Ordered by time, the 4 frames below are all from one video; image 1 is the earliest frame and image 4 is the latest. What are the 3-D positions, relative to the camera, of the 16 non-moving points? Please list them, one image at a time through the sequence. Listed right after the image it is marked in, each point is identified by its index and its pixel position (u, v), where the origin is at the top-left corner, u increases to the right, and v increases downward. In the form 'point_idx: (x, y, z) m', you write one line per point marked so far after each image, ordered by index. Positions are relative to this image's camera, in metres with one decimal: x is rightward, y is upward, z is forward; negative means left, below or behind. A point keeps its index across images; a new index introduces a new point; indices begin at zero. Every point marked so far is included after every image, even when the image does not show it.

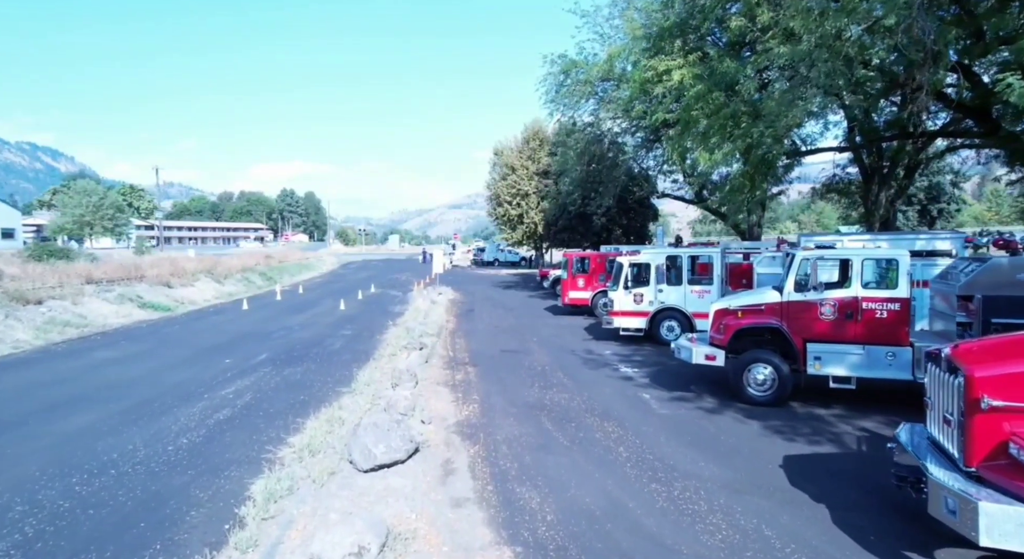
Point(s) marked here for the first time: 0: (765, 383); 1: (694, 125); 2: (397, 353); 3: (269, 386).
0: (+3.9, -1.6, +9.6) m
1: (+4.8, +4.1, +16.2) m
2: (-2.7, -1.8, +14.5) m
3: (-4.6, -2.0, +11.6) m
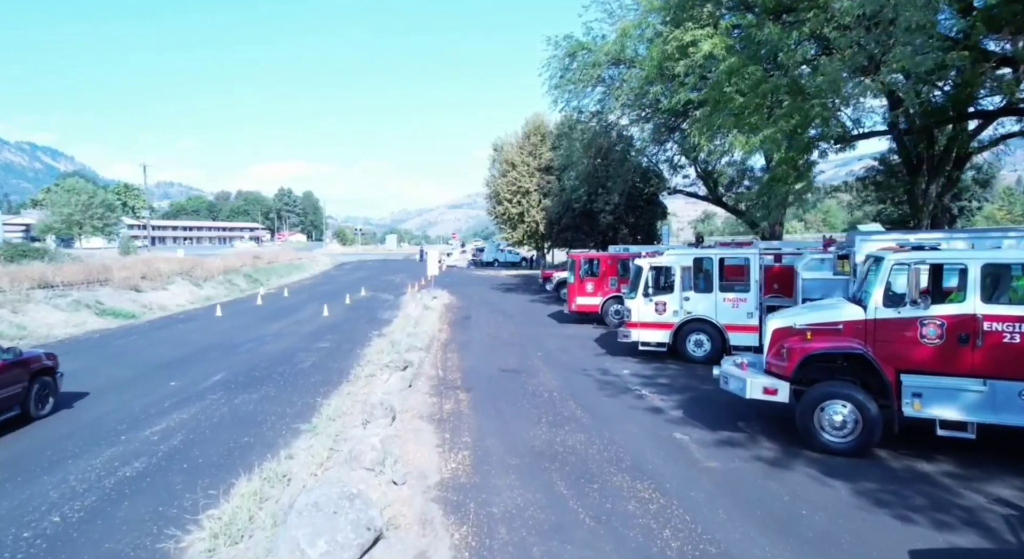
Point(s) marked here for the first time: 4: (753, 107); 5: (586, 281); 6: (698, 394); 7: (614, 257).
0: (+3.9, -1.7, +7.3) m
1: (+4.8, +3.9, +13.9) m
2: (-2.7, -1.9, +12.2) m
3: (-4.6, -2.1, +9.3) m
4: (+5.2, +3.7, +13.2) m
5: (+2.4, -0.1, +19.8) m
6: (+3.3, -2.0, +10.7) m
7: (+3.3, +0.7, +19.6) m
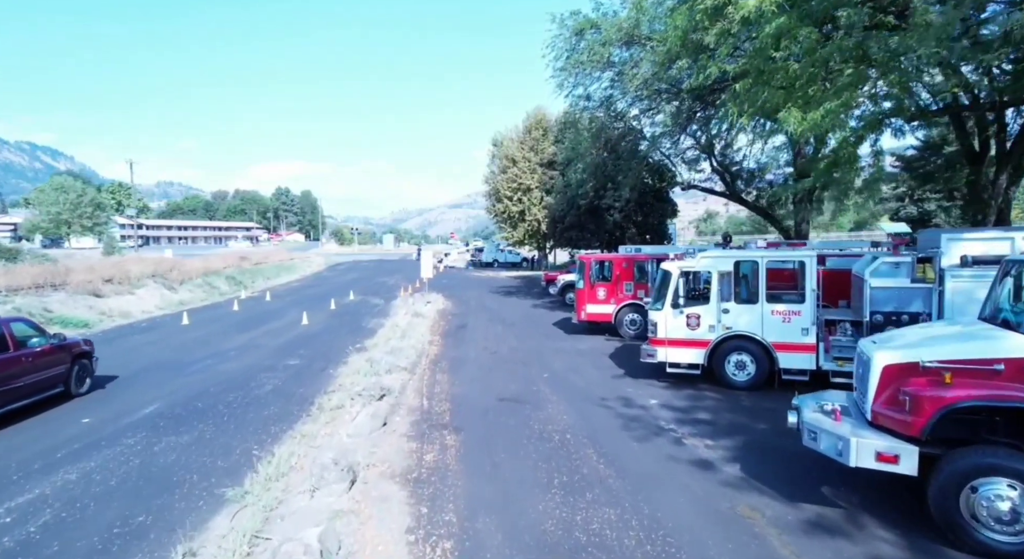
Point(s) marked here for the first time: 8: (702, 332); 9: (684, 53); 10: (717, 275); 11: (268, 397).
0: (+4.0, -1.9, +4.9) m
1: (+4.8, +3.8, +11.5) m
2: (-2.7, -2.1, +9.8) m
3: (-4.6, -2.3, +6.9) m
4: (+5.2, +3.6, +10.7) m
5: (+2.4, -0.2, +17.3) m
6: (+3.3, -2.1, +8.3) m
7: (+3.3, +0.5, +17.2) m
8: (+3.5, -1.0, +11.3) m
9: (+4.2, +5.6, +15.1) m
10: (+3.7, +0.1, +11.2) m
11: (-4.3, -2.1, +10.9) m
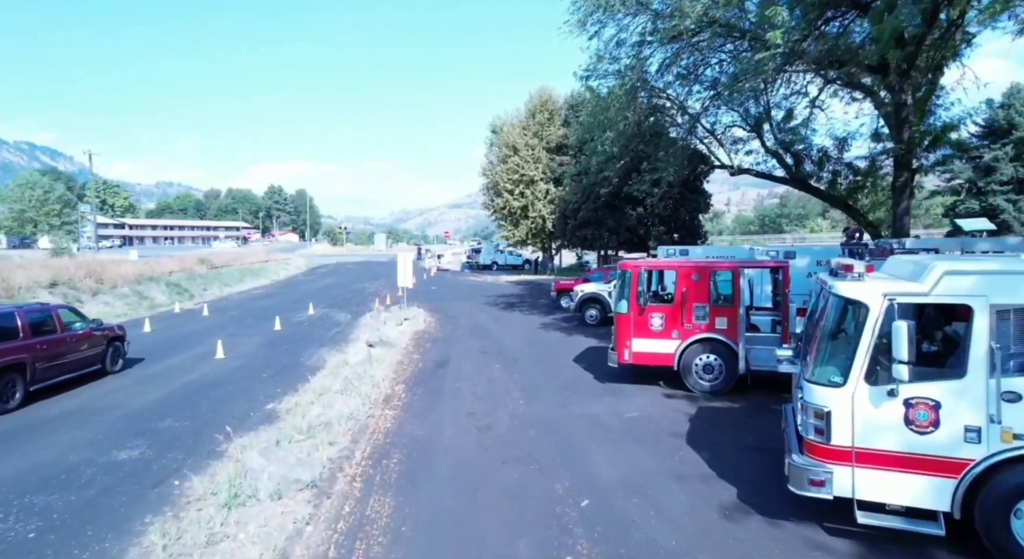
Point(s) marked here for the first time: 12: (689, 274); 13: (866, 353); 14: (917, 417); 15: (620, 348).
0: (+4.0, -2.2, -1.4) m
1: (+4.9, +3.4, +5.2) m
2: (-2.6, -2.4, +3.5) m
3: (-4.5, -2.6, +0.6) m
4: (+5.3, +3.2, +4.5) m
5: (+2.5, -0.5, +11.1) m
6: (+3.3, -2.5, +2.0) m
7: (+3.3, +0.2, +10.9) m
8: (+3.6, -1.3, +5.0) m
9: (+4.3, +5.3, +8.8) m
10: (+3.8, -0.3, +4.9) m
11: (-4.3, -2.5, +4.6) m
12: (+3.1, +0.1, +10.9) m
13: (+3.0, -0.6, +5.2) m
14: (+3.4, -1.1, +5.1) m
15: (+2.0, -1.2, +11.2) m
